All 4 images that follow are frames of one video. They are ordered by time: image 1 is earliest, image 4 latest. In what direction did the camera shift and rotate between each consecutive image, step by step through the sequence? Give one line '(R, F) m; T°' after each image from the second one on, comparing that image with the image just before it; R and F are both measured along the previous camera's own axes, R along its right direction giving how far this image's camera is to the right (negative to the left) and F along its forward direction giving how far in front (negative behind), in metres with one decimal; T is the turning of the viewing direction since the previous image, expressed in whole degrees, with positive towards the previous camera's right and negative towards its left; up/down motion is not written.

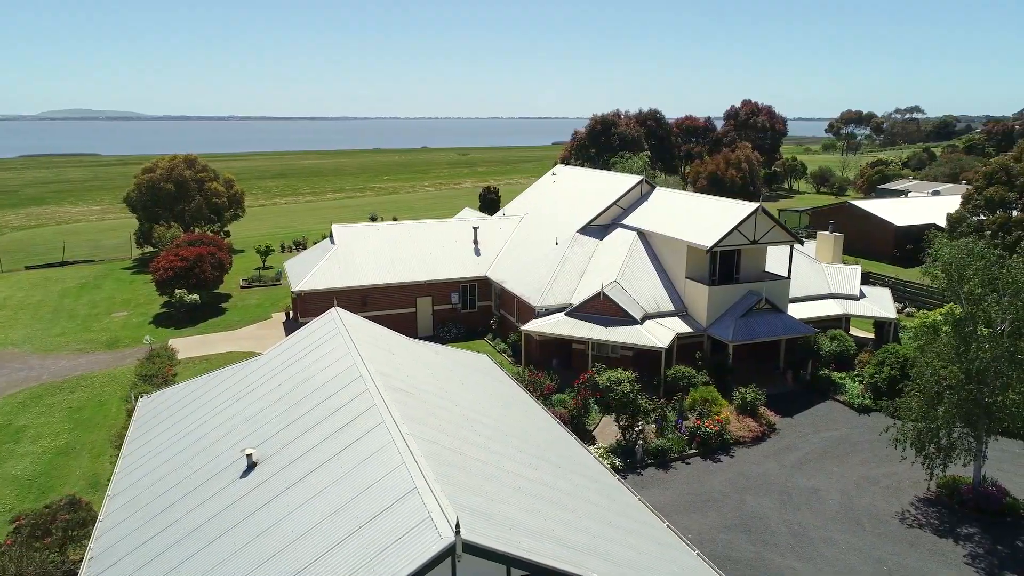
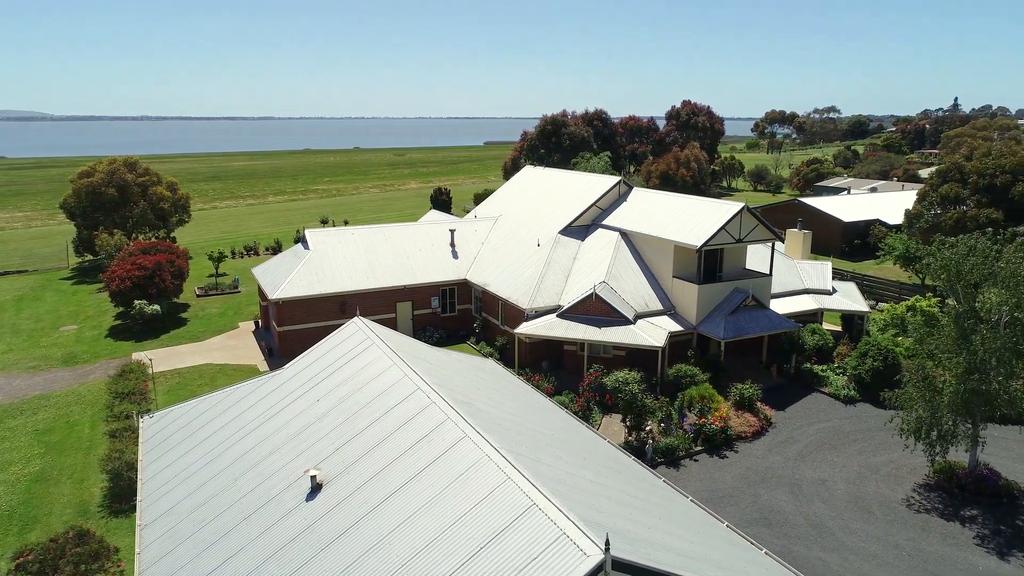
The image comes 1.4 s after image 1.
(-2.2, +0.3) m; +5°
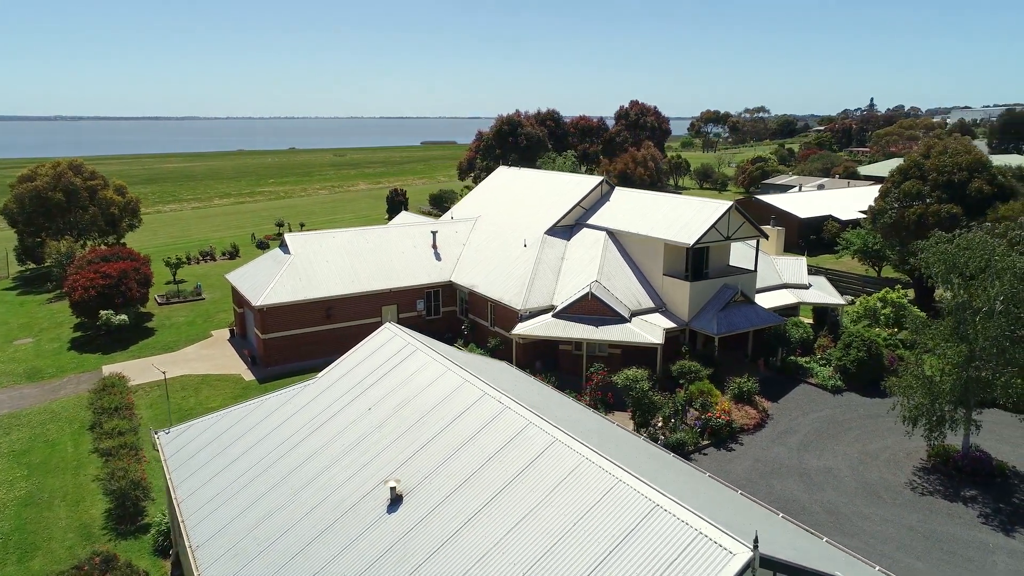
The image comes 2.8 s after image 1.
(-2.2, +0.1) m; +5°
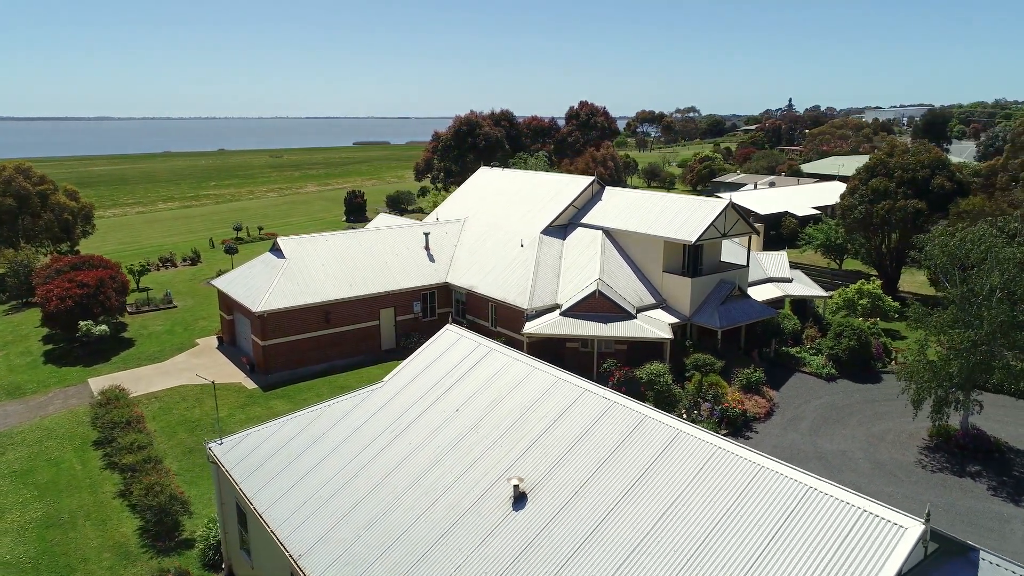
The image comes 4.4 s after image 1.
(-2.8, -0.2) m; +5°
